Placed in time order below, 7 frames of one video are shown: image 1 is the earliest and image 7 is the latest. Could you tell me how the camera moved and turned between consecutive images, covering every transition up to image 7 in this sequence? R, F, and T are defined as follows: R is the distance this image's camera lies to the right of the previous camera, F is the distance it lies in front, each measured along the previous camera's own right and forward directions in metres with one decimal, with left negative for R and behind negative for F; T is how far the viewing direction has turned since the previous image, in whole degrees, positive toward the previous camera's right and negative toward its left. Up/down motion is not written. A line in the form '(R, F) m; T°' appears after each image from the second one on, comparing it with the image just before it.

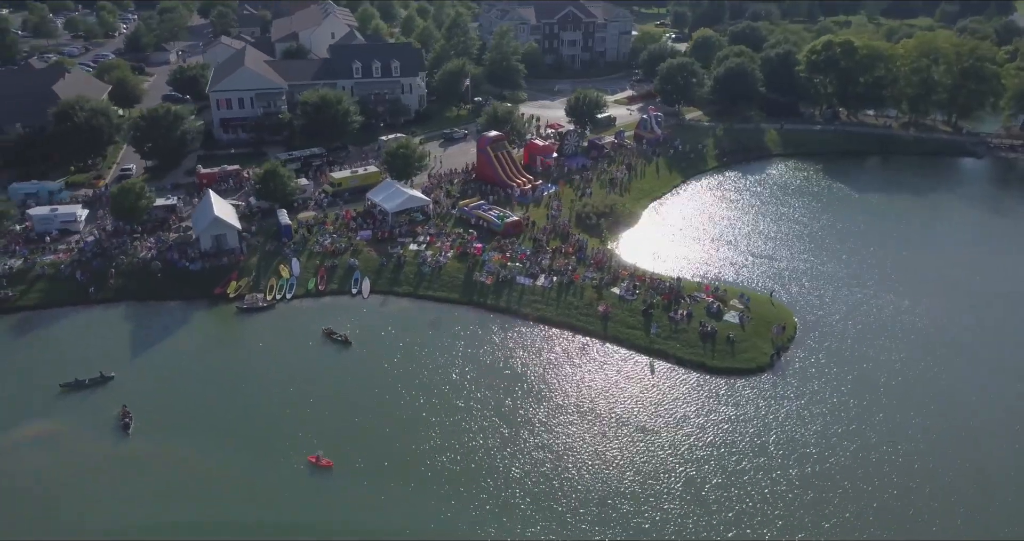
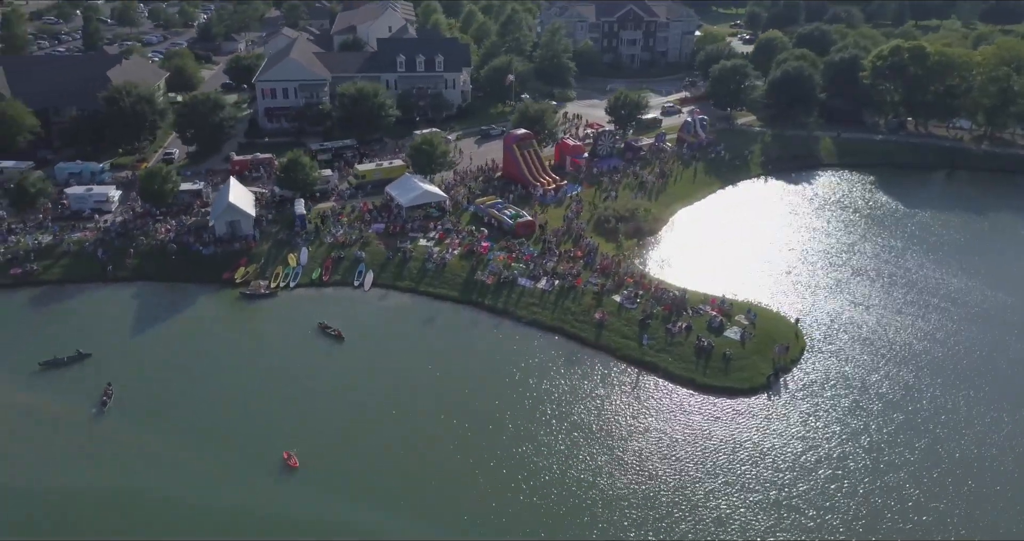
(+5.8, +1.4) m; -6°
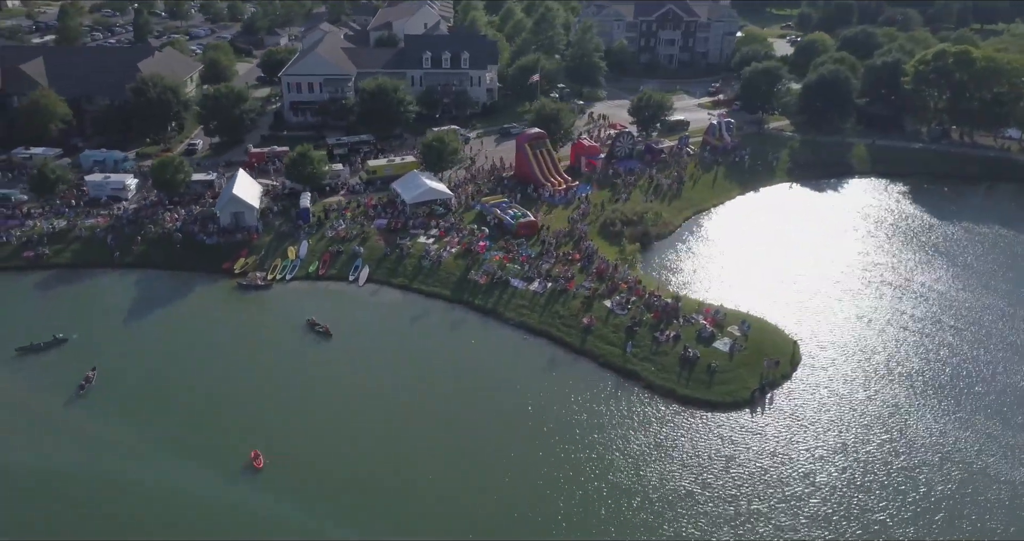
(+4.5, +0.9) m; -4°
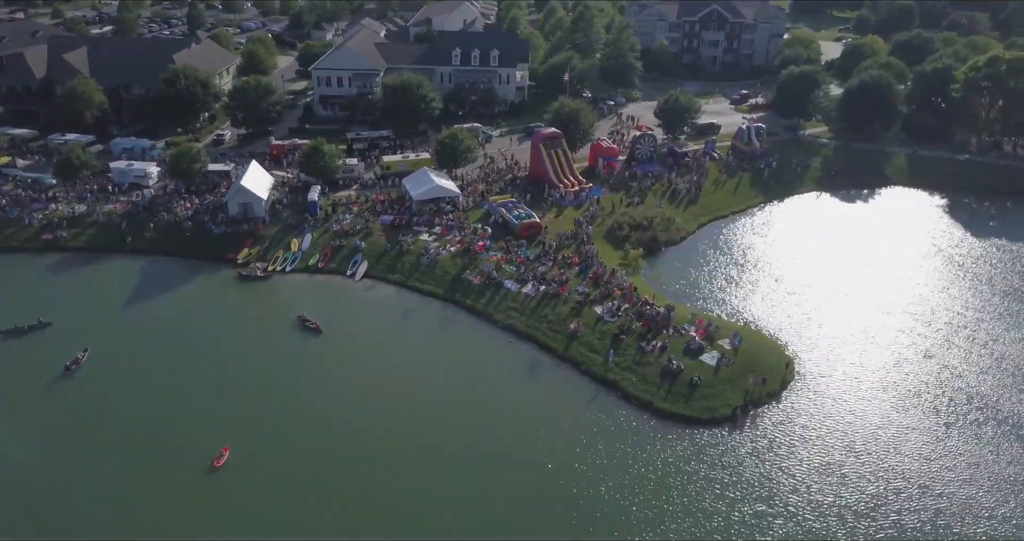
(+4.7, +0.9) m; -4°
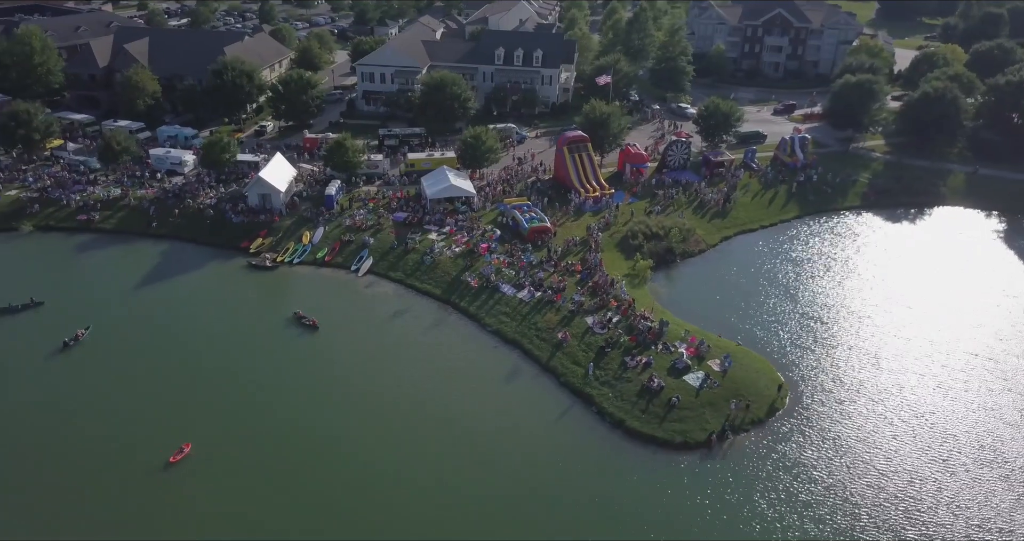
(+5.7, +1.1) m; -6°
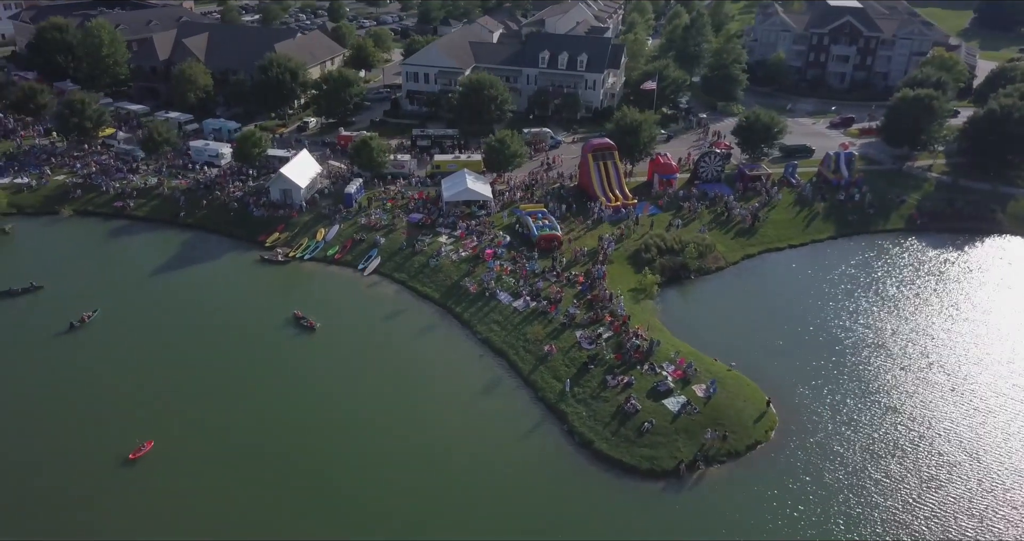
(+5.6, +1.1) m; -6°
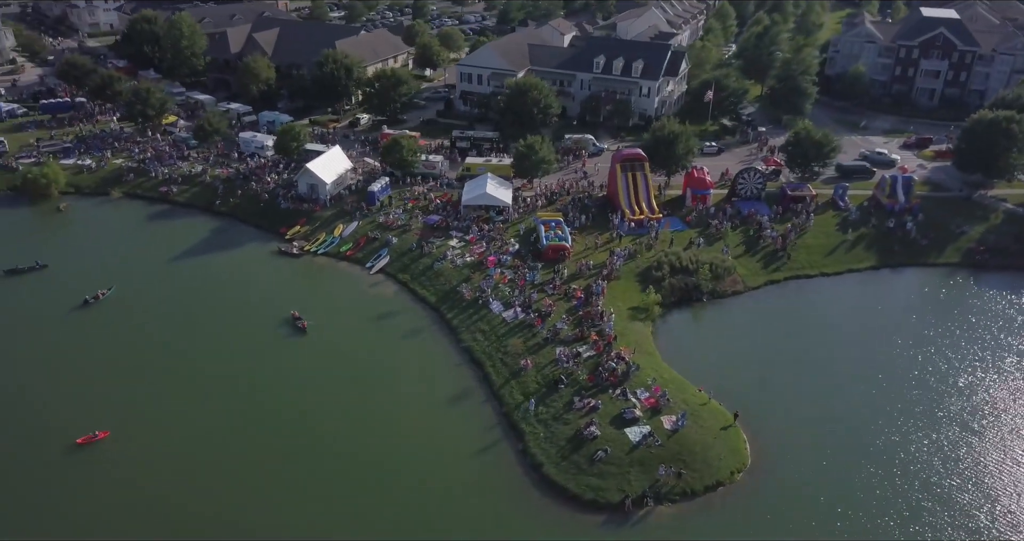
(+7.3, +1.4) m; -8°
